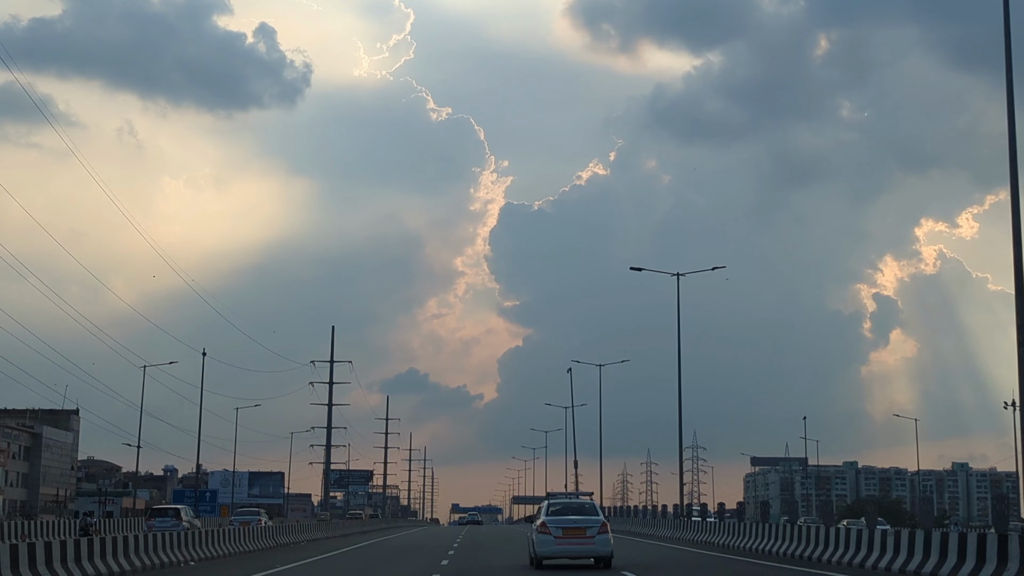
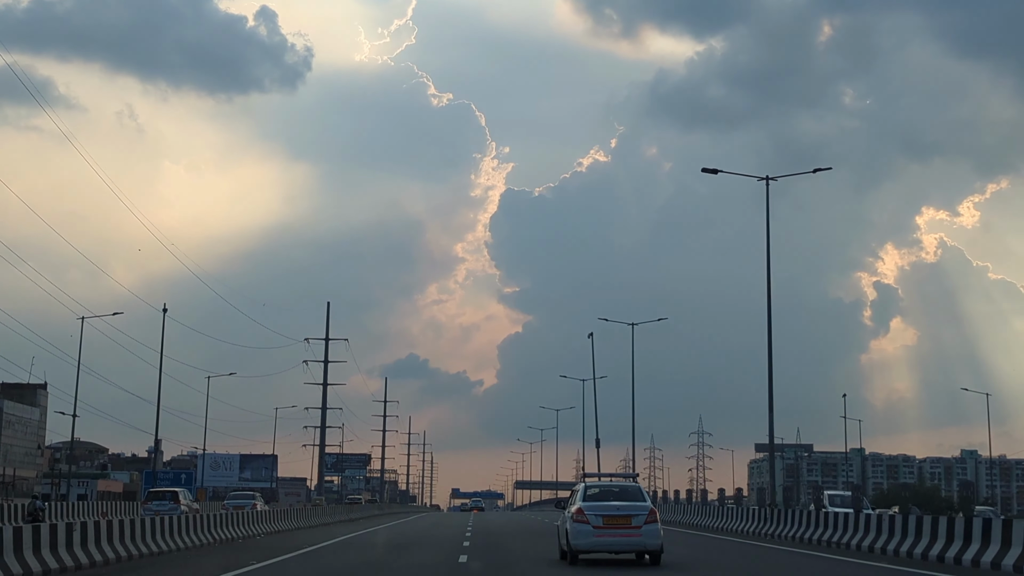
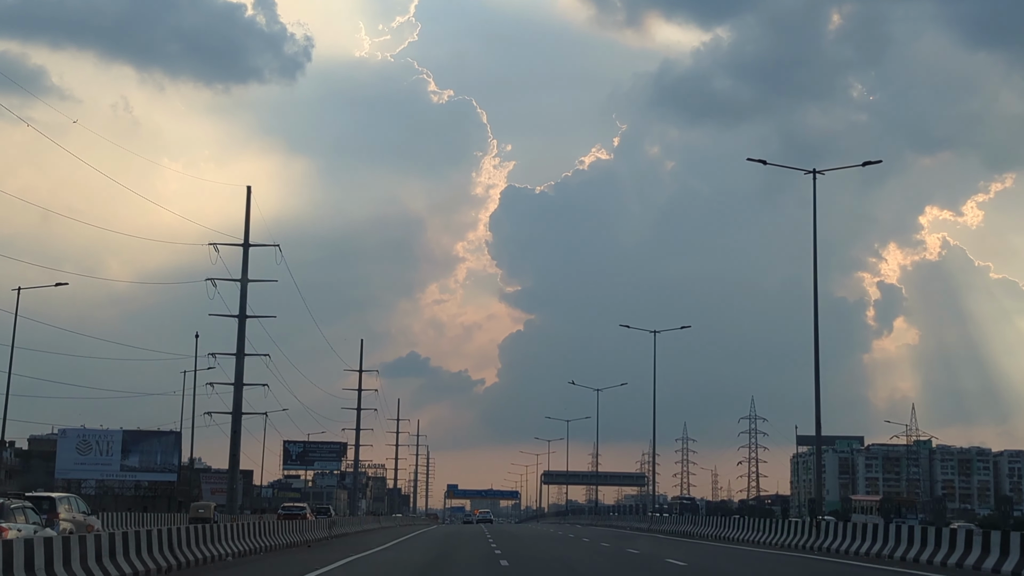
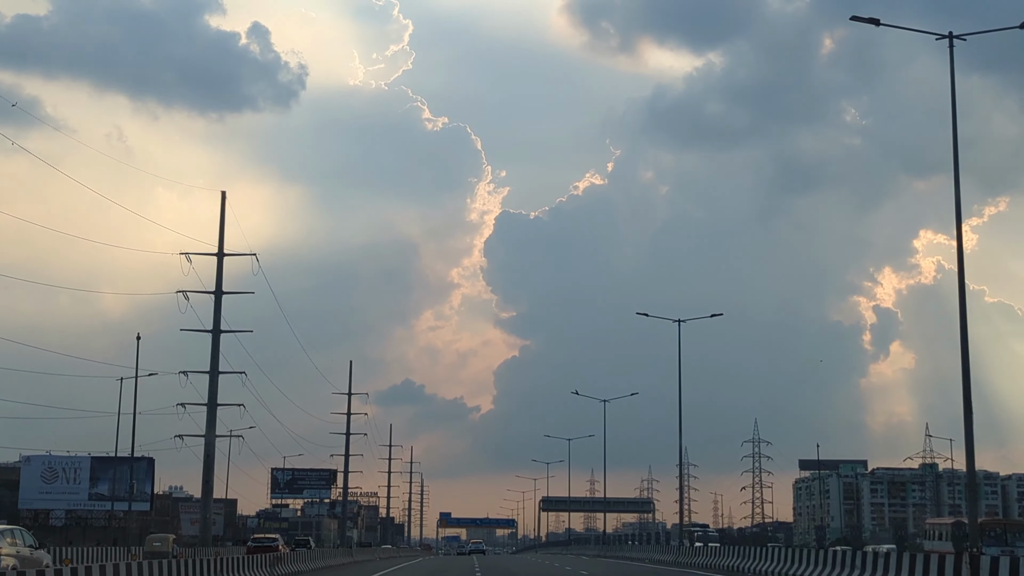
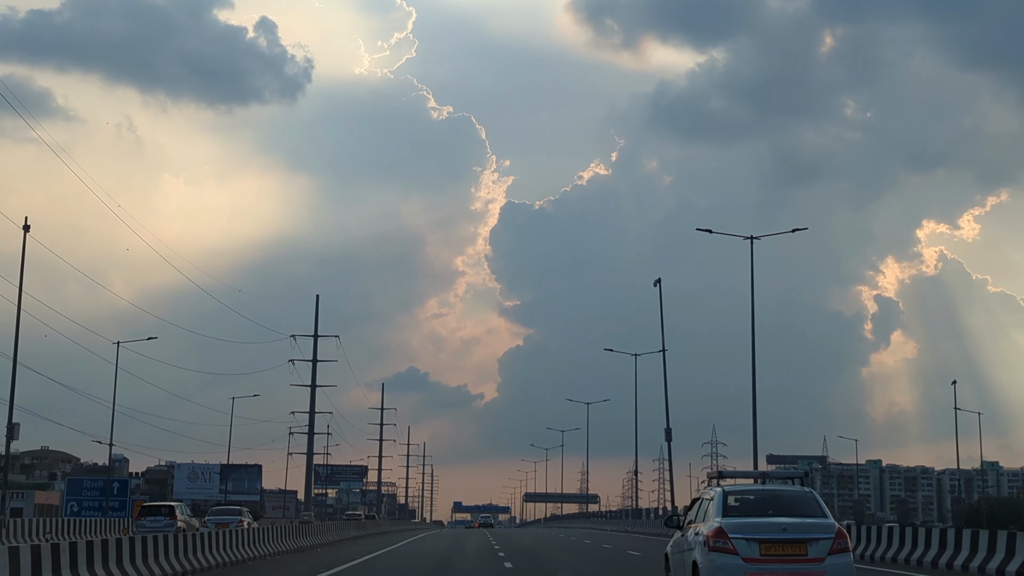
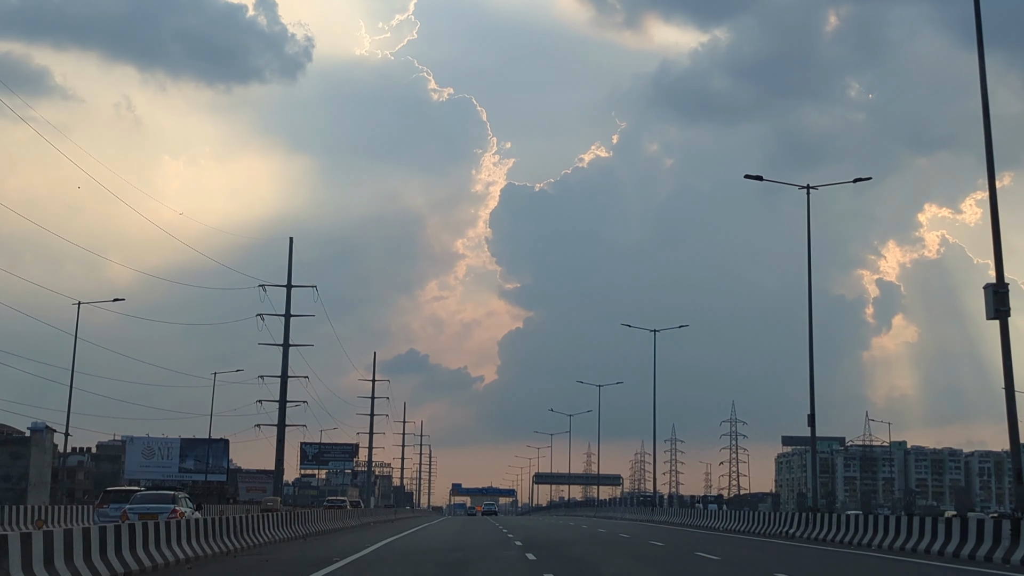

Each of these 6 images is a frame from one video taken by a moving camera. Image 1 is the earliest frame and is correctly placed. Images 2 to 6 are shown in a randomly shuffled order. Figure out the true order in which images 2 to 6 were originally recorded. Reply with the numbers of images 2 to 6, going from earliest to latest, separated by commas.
2, 5, 6, 3, 4
